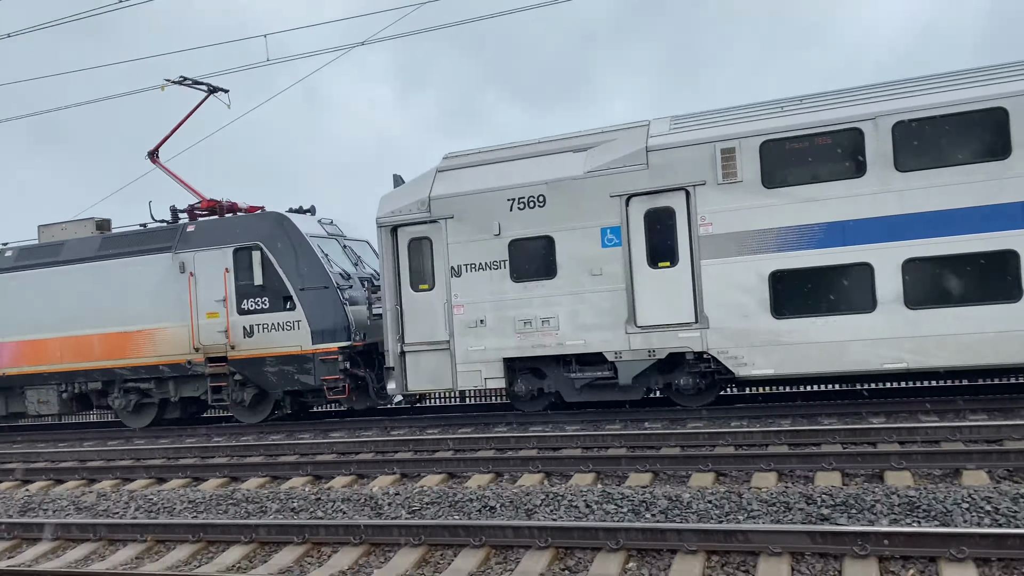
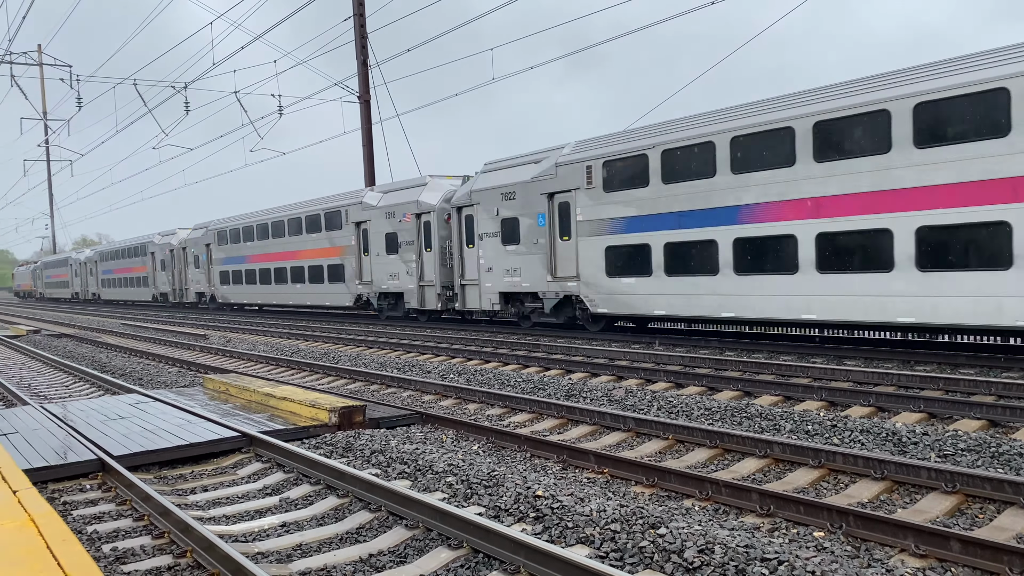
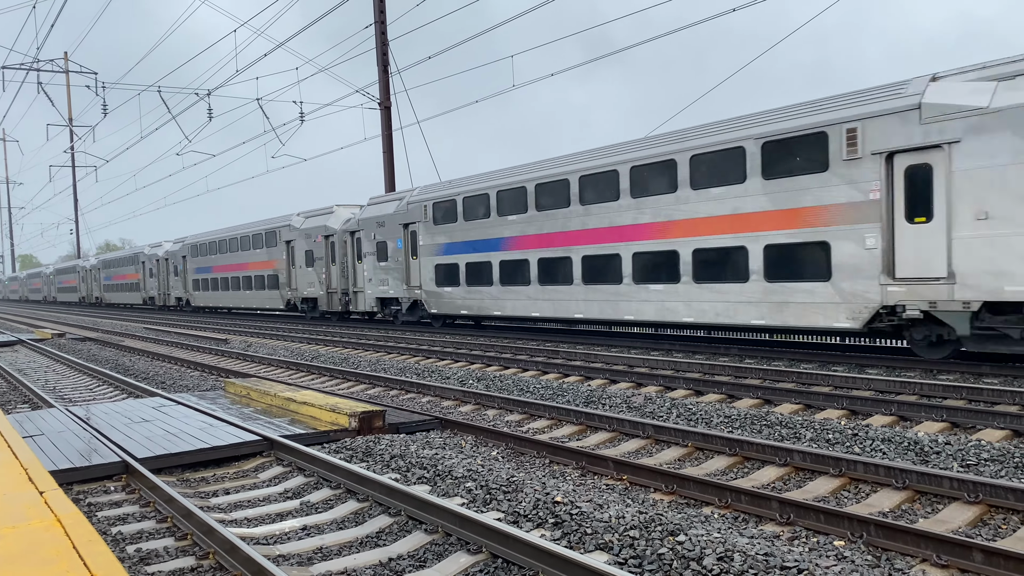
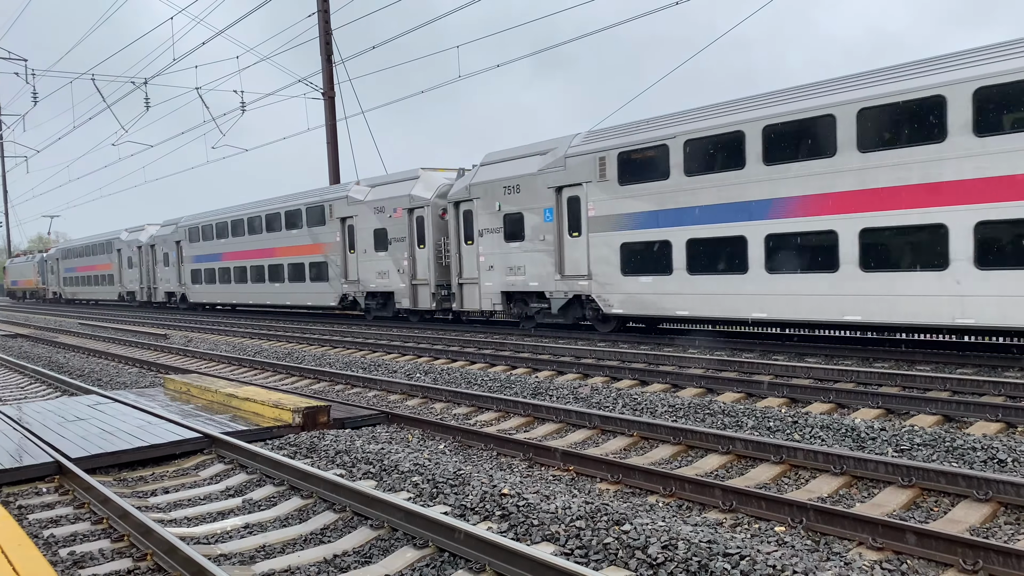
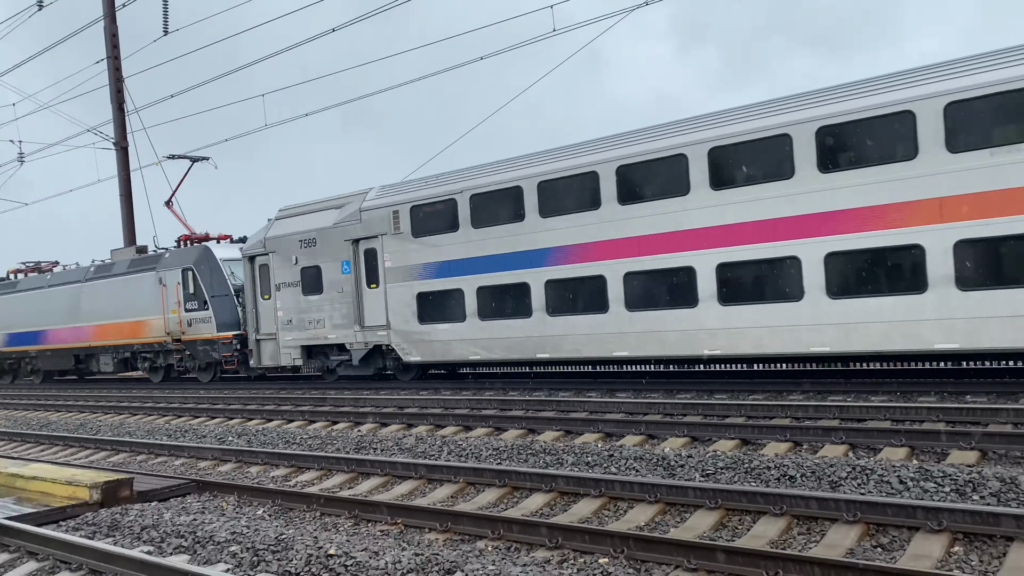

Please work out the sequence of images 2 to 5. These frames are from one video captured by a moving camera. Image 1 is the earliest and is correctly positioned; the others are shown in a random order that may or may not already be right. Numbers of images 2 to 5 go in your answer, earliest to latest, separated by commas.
5, 4, 2, 3
